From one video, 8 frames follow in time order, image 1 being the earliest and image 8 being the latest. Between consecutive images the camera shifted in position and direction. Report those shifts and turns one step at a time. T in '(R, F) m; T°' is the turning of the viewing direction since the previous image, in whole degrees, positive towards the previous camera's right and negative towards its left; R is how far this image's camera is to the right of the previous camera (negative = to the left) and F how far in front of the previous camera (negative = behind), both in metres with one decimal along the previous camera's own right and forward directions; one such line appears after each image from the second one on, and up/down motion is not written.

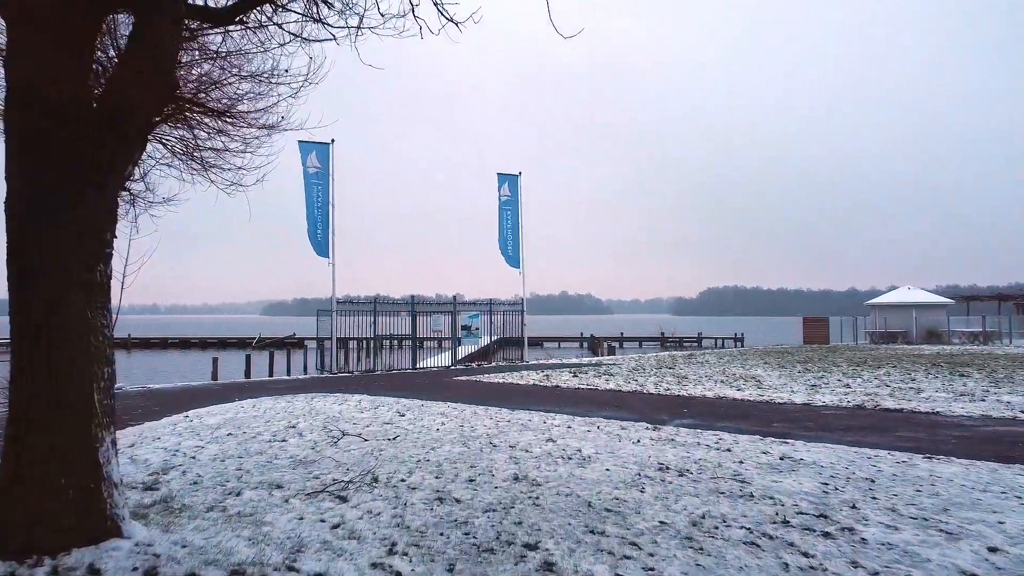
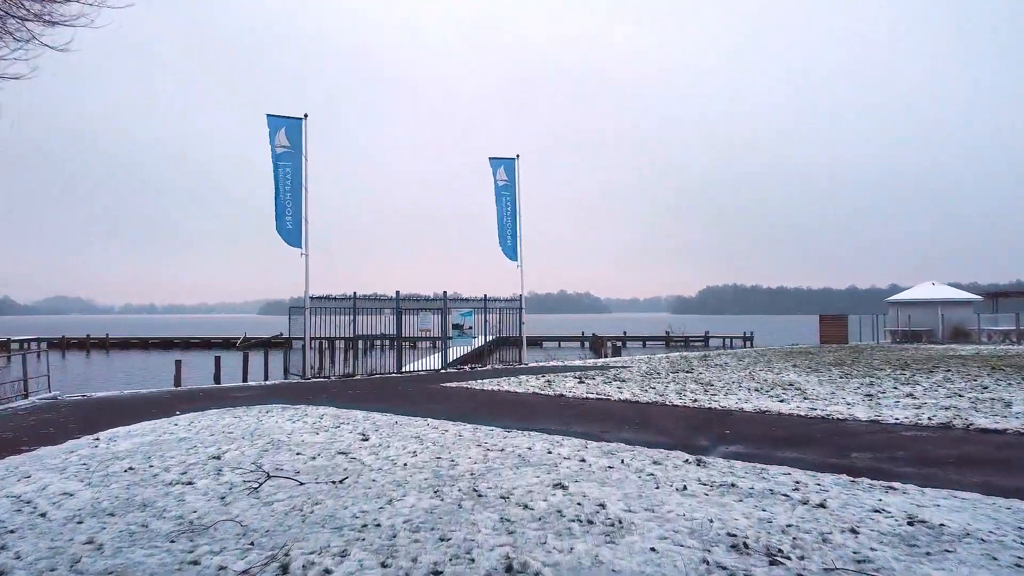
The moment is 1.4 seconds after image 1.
(+0.1, +2.4) m; 0°
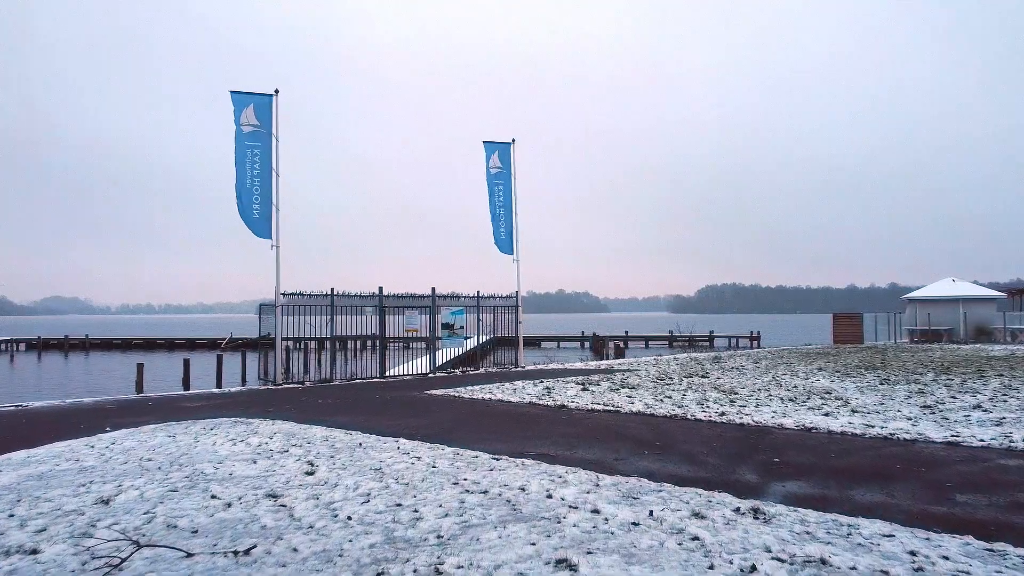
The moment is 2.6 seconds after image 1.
(+0.1, +1.9) m; 0°
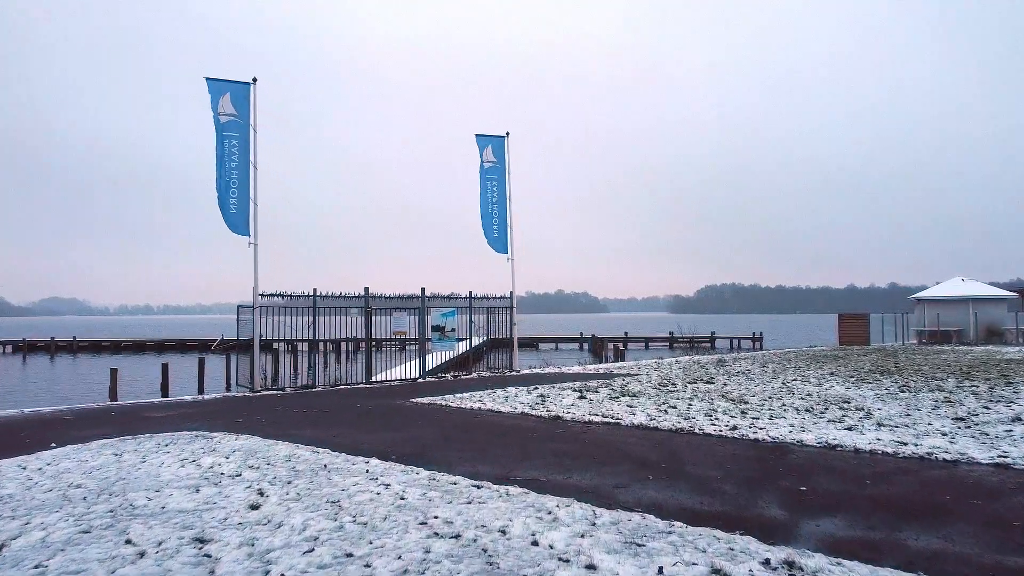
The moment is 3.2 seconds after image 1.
(+0.2, +1.0) m; 0°
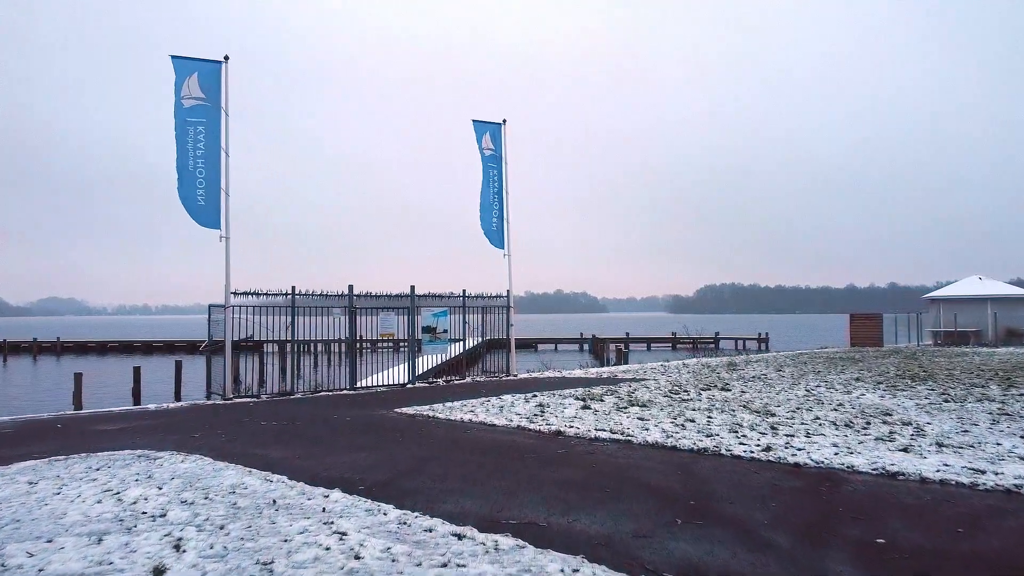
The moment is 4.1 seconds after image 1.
(+0.1, +1.4) m; 0°
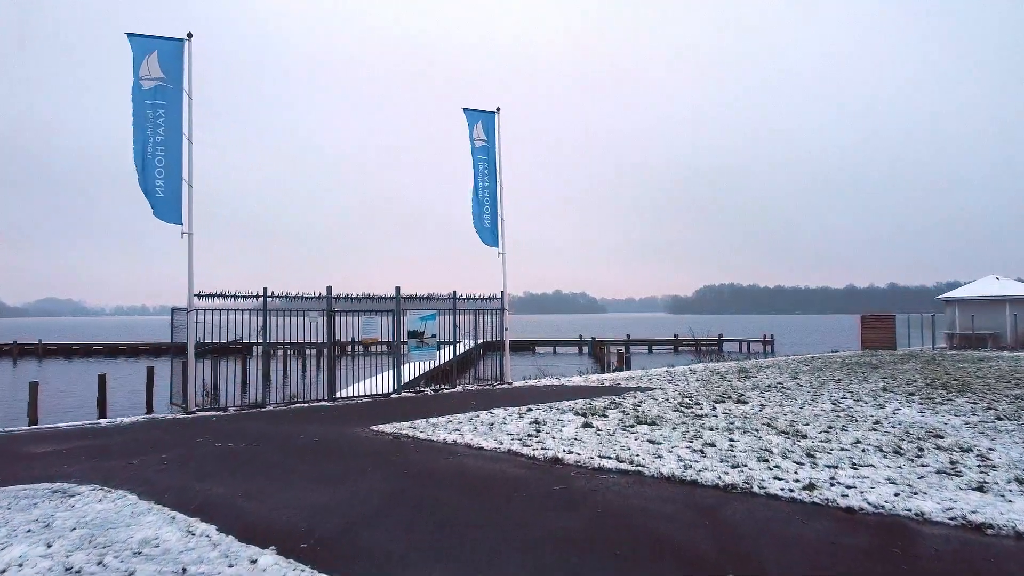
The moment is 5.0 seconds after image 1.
(+0.1, +1.4) m; 0°
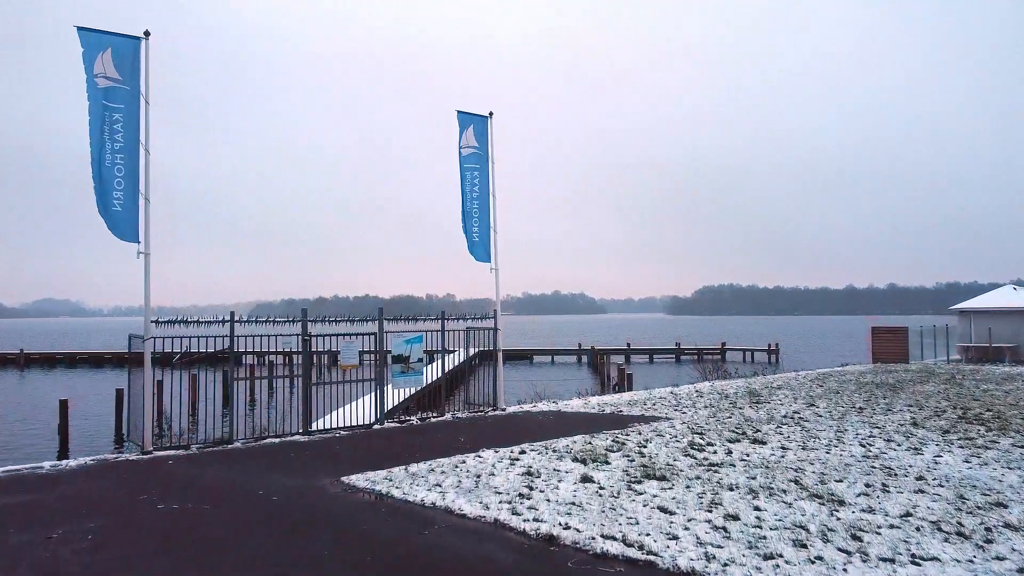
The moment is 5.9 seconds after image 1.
(+0.1, +1.3) m; 0°
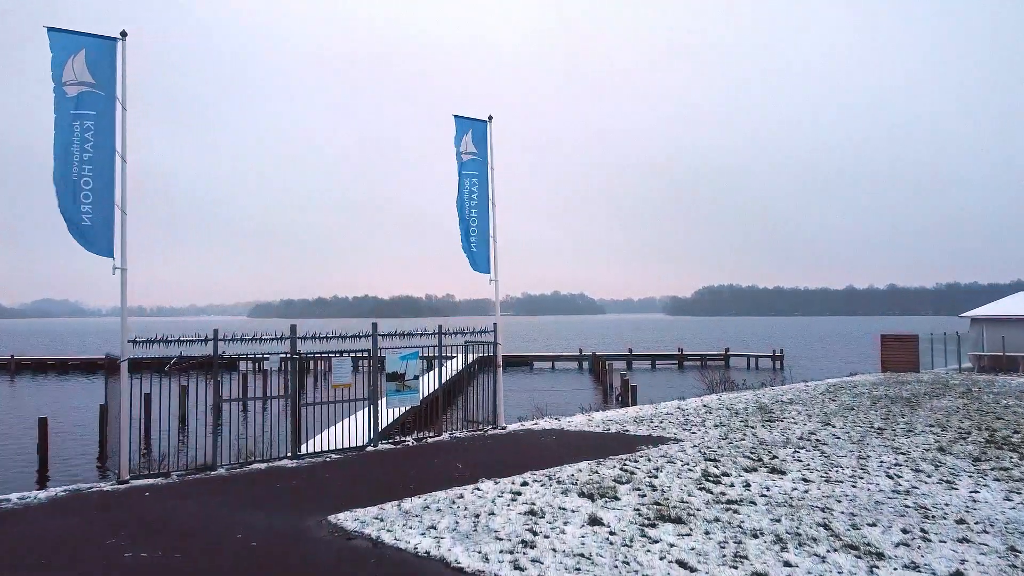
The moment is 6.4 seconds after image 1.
(0.0, +0.7) m; 0°
